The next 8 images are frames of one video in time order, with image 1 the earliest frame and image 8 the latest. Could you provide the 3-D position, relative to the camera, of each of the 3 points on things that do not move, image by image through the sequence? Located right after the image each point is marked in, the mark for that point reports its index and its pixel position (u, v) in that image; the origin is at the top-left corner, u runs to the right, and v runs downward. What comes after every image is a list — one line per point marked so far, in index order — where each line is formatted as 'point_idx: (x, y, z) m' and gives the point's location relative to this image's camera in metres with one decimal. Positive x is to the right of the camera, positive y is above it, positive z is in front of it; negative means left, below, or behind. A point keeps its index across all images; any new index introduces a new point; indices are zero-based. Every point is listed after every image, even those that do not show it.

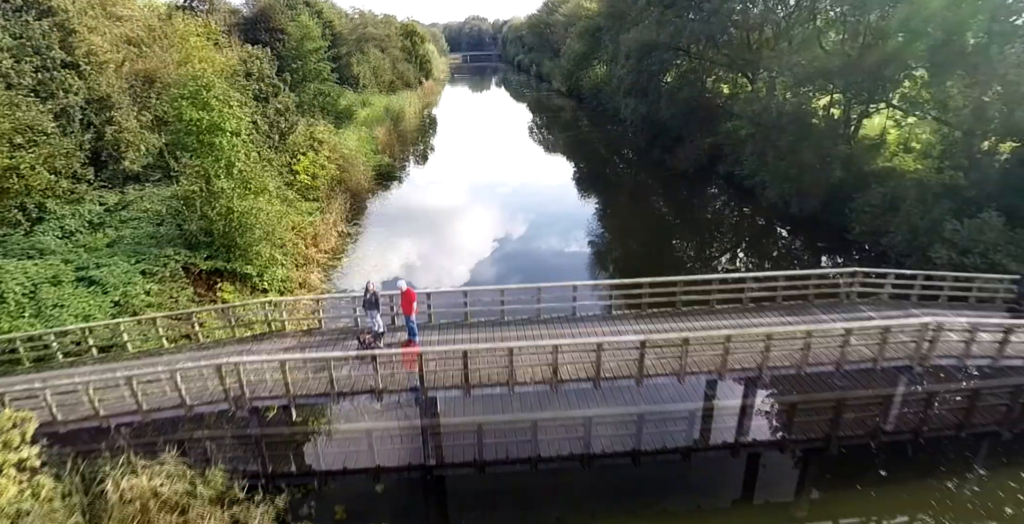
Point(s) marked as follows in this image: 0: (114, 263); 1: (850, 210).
0: (-9.3, 0.0, +12.2) m
1: (+10.8, +1.7, +16.5) m
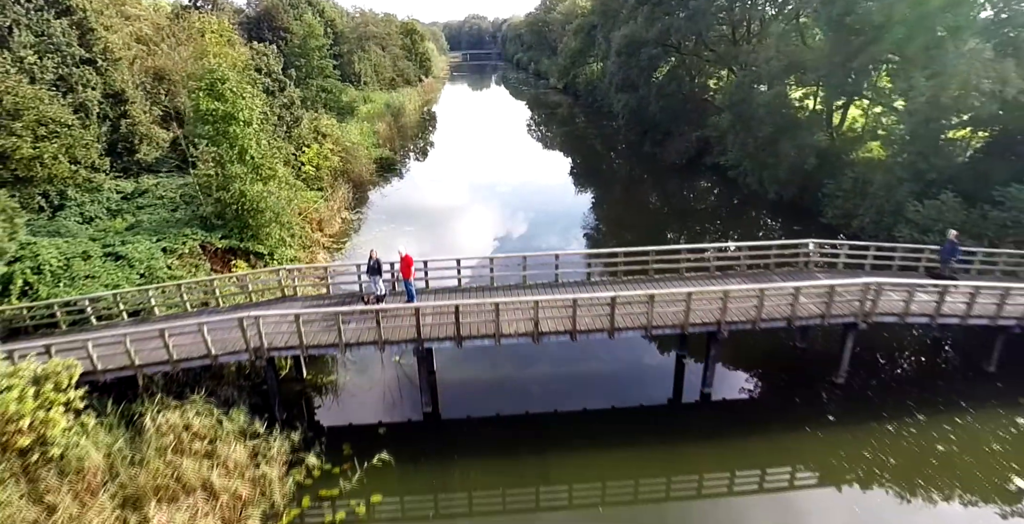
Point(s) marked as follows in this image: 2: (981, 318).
0: (-9.6, +0.6, +13.2) m
1: (+10.6, +2.3, +17.5) m
2: (+8.8, -1.0, +9.6) m
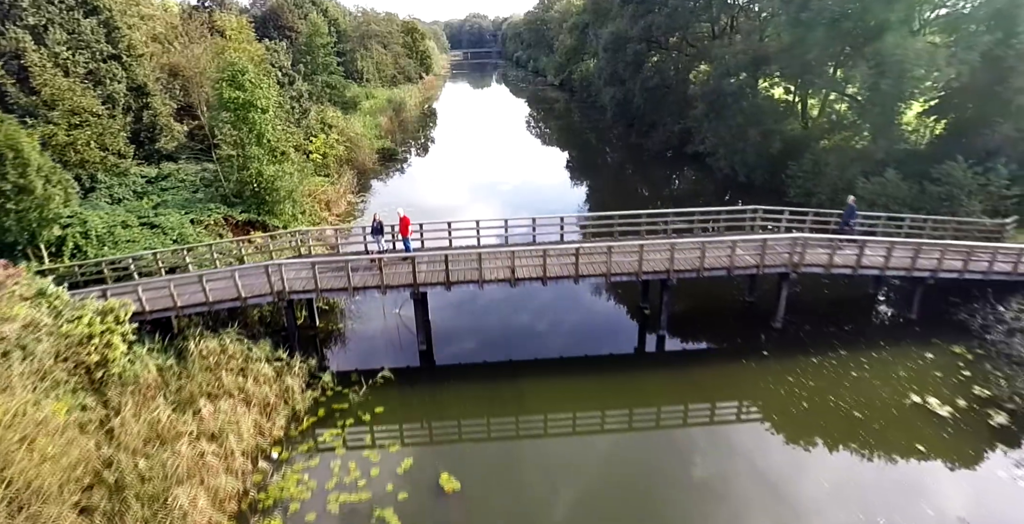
0: (-9.9, +1.4, +14.9) m
1: (+10.3, +3.1, +19.1) m
2: (+8.4, -0.1, +11.2) m
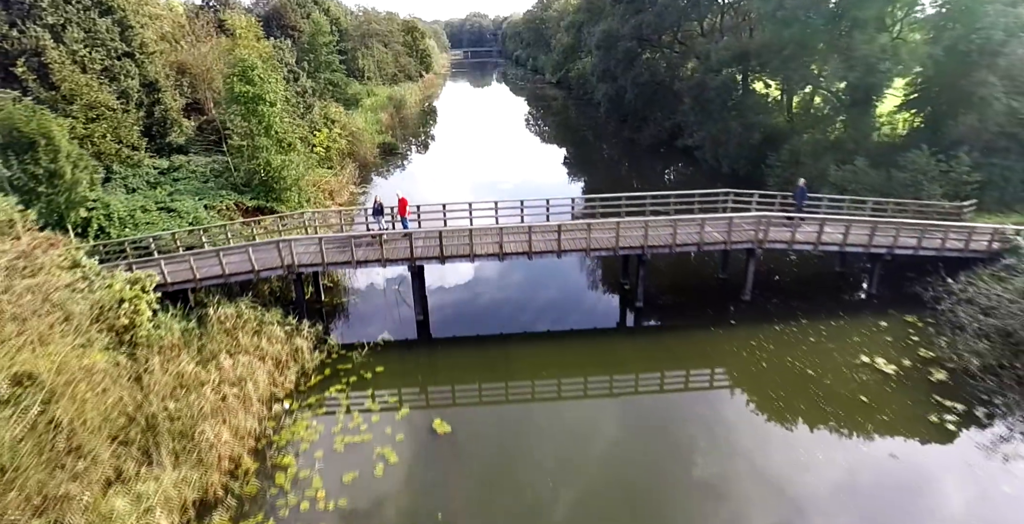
0: (-10.2, +1.9, +16.0) m
1: (+10.0, +3.7, +20.1) m
2: (+8.1, +0.4, +12.2) m
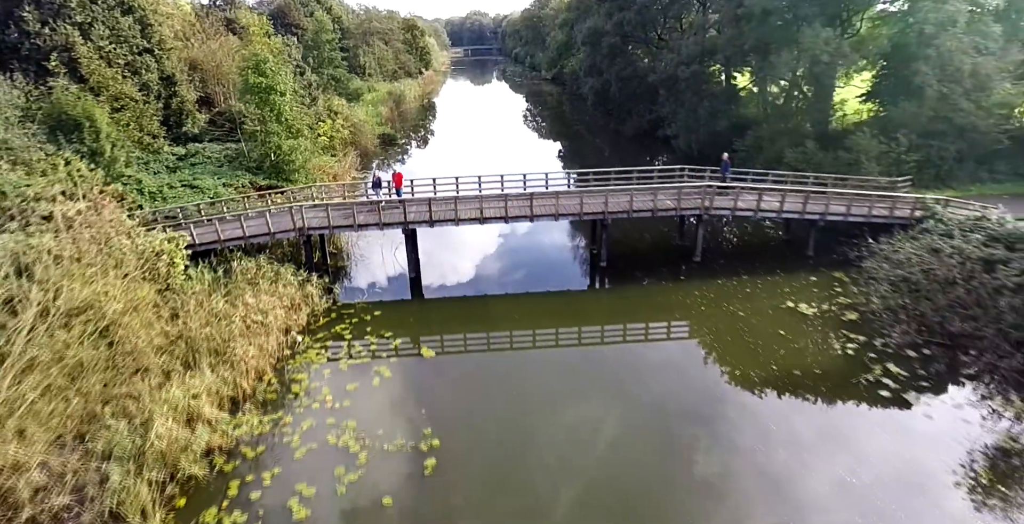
0: (-10.7, +2.9, +17.9) m
1: (+9.5, +4.7, +21.9) m
2: (+7.6, +1.4, +14.1) m
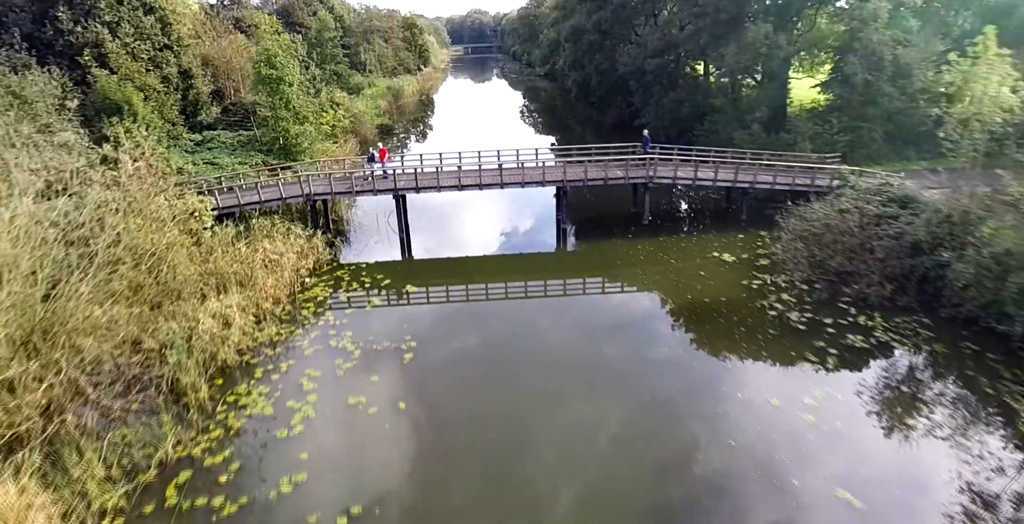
0: (-11.5, +4.1, +20.4) m
1: (+8.7, +5.9, +24.3) m
2: (+6.8, +2.6, +16.5) m
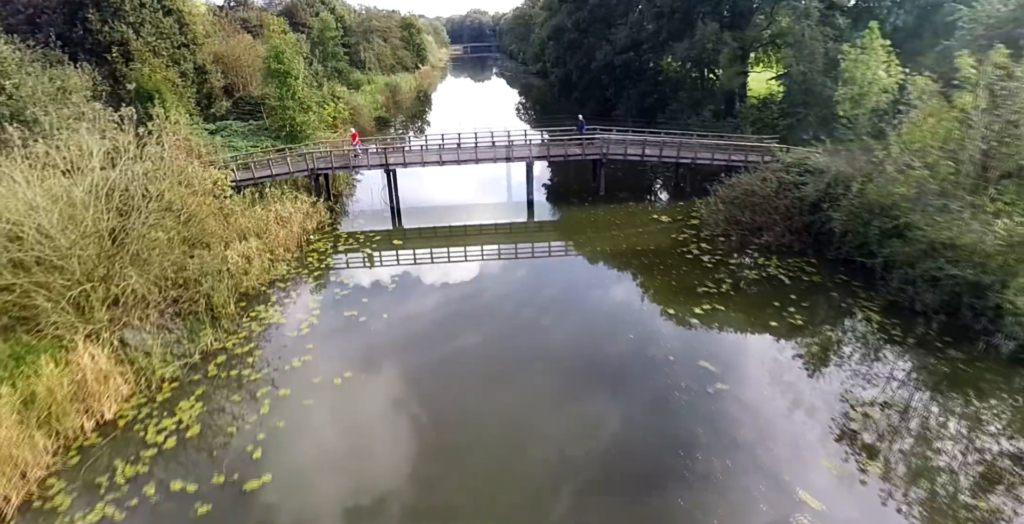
0: (-12.4, +5.4, +23.1) m
1: (+7.8, +7.3, +27.0) m
2: (+5.8, +3.9, +19.2) m
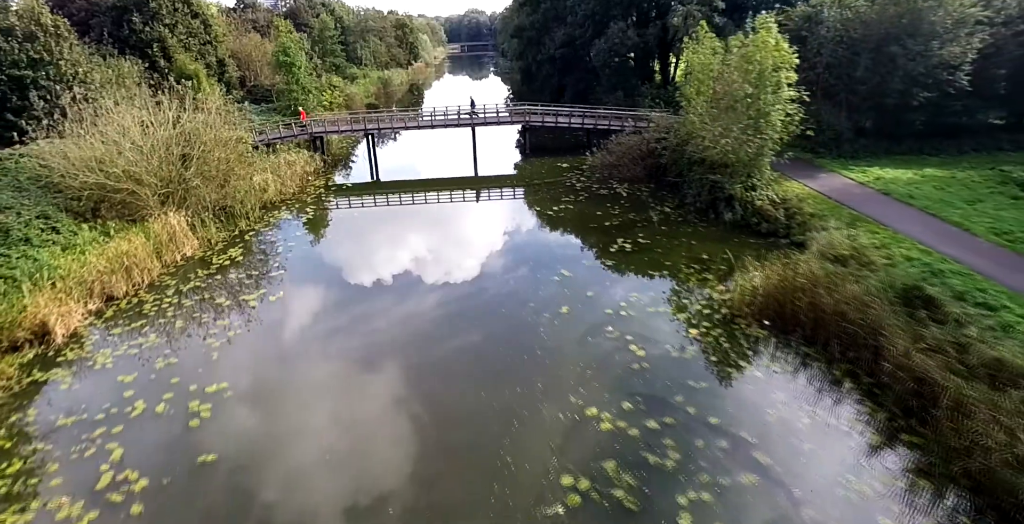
0: (-15.0, +8.4, +29.6) m
1: (+5.2, +10.3, +33.4) m
2: (+3.2, +6.9, +25.6) m
